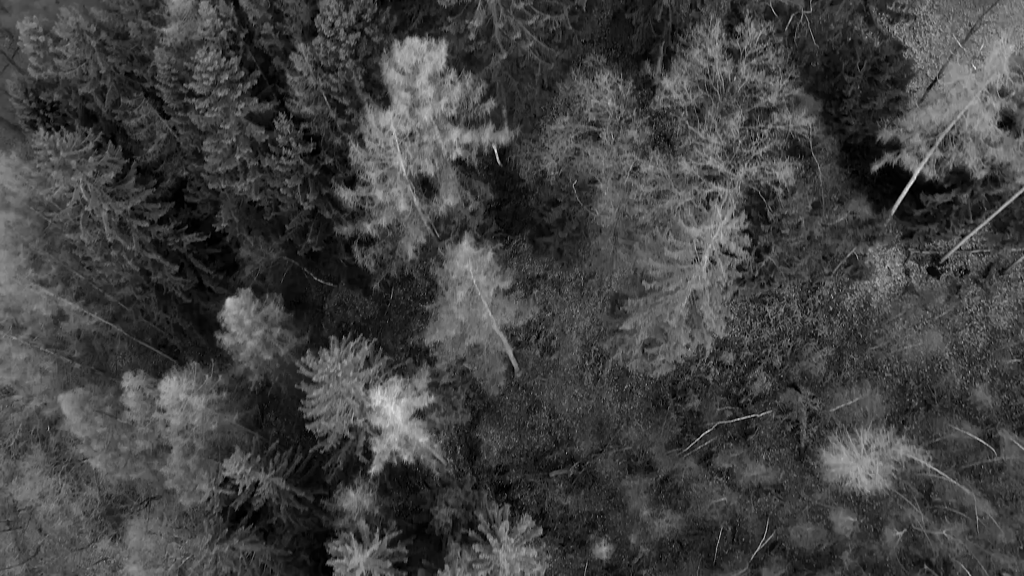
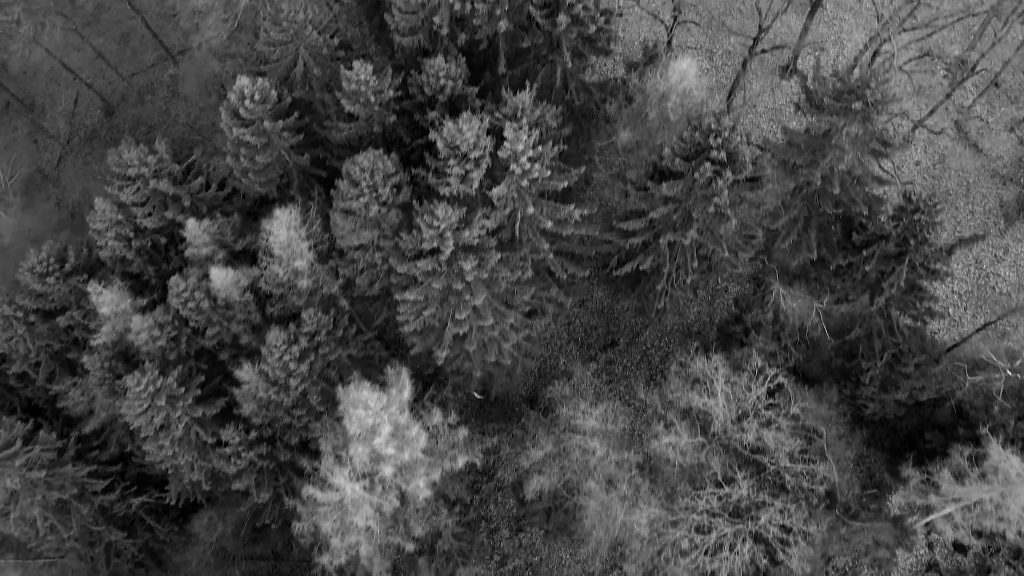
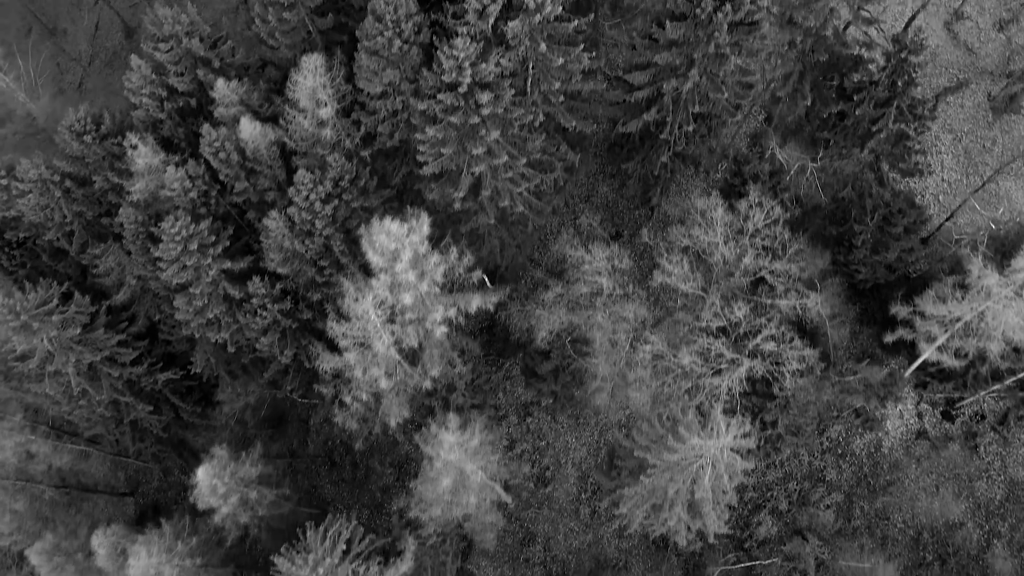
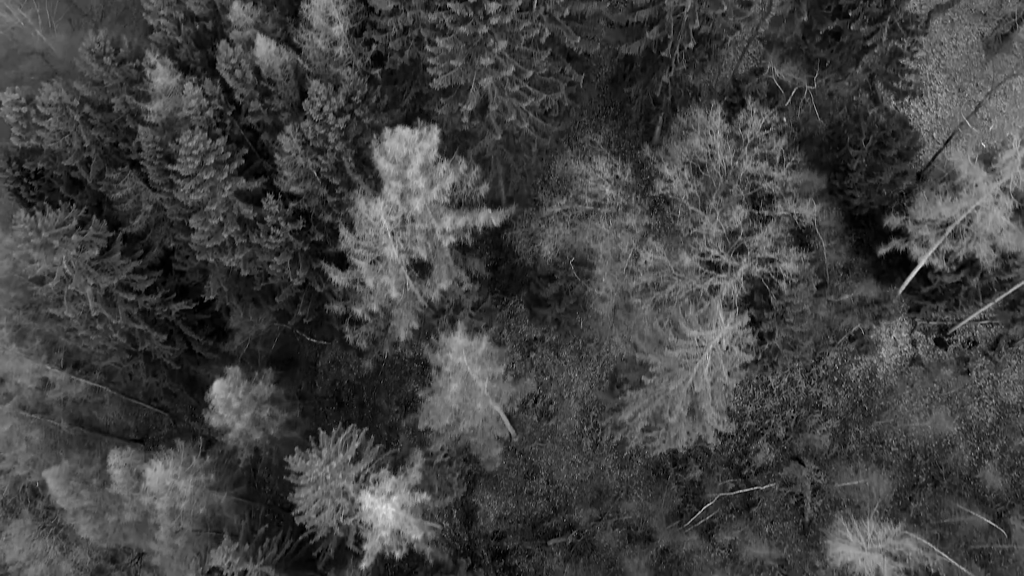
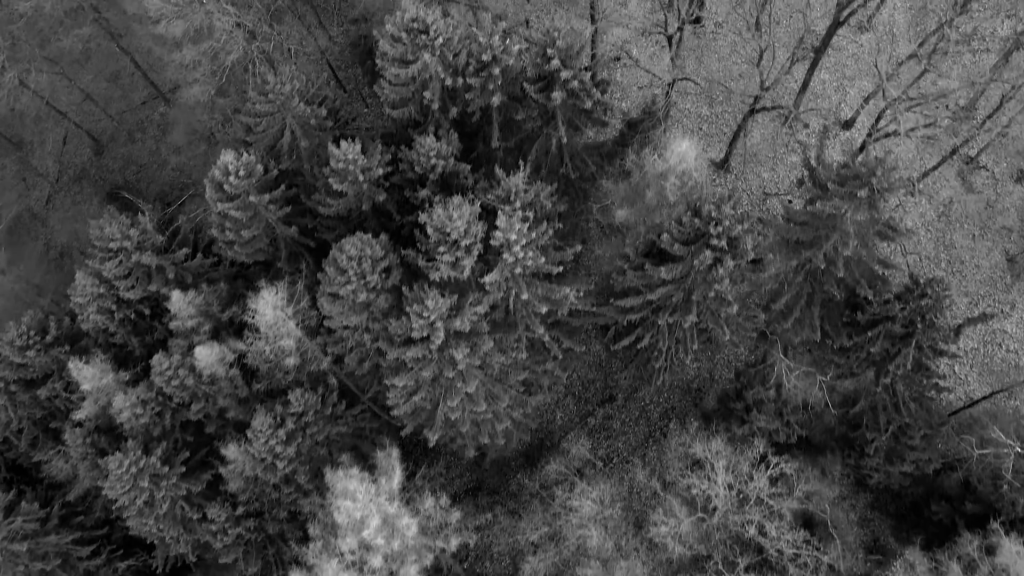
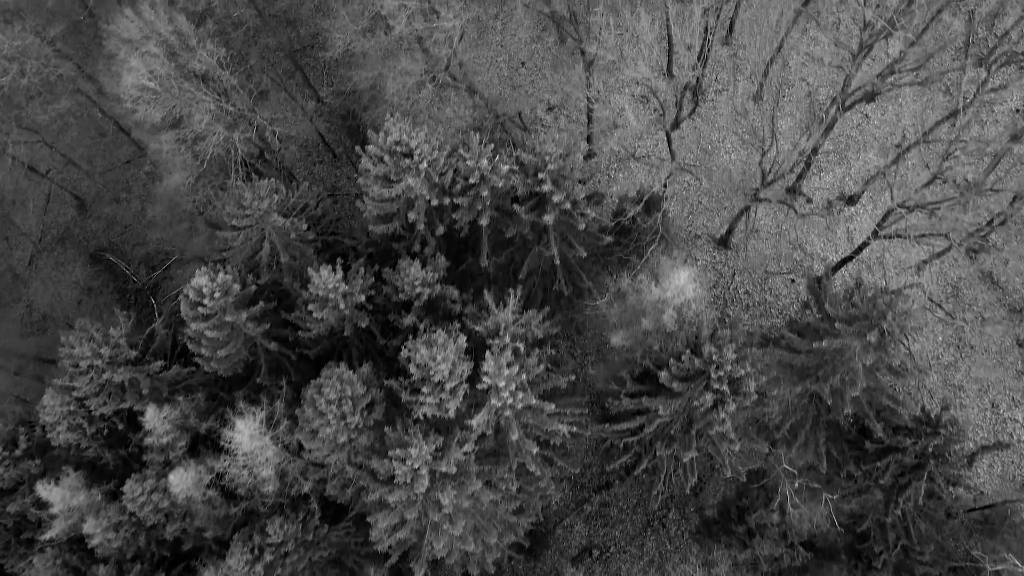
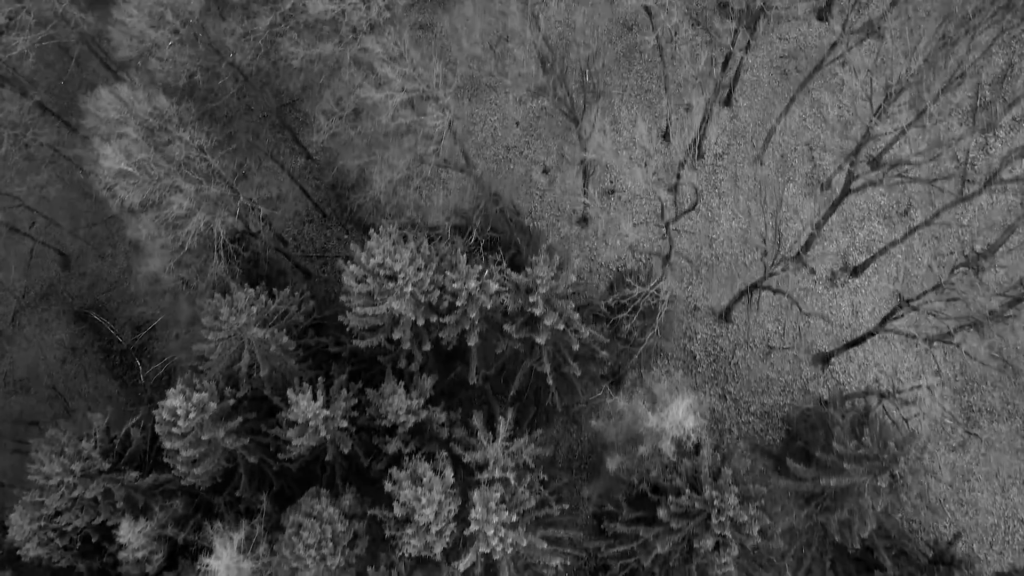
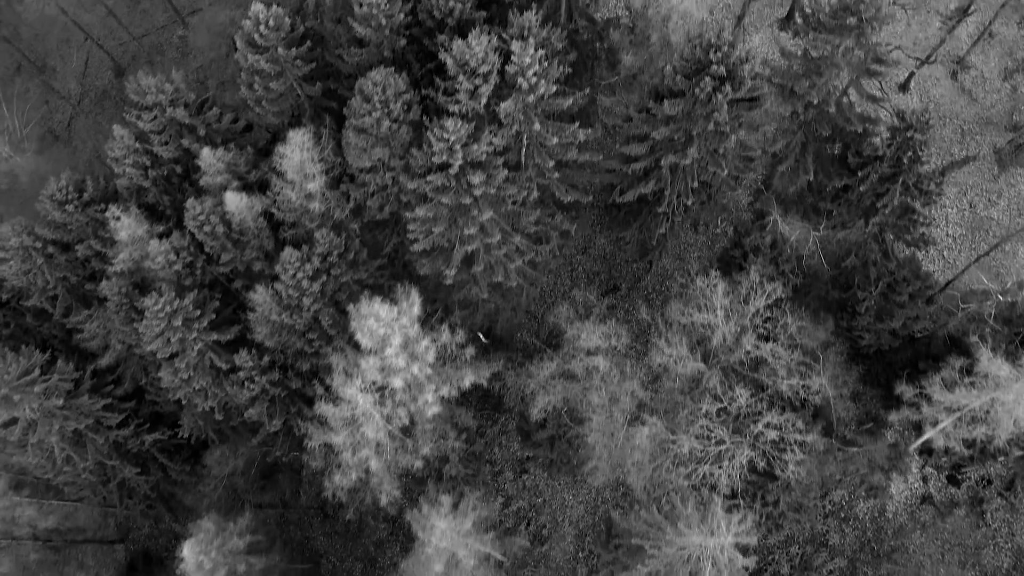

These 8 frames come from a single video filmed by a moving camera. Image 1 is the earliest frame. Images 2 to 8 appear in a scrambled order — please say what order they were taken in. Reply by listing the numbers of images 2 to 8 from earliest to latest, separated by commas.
4, 3, 8, 2, 5, 6, 7
